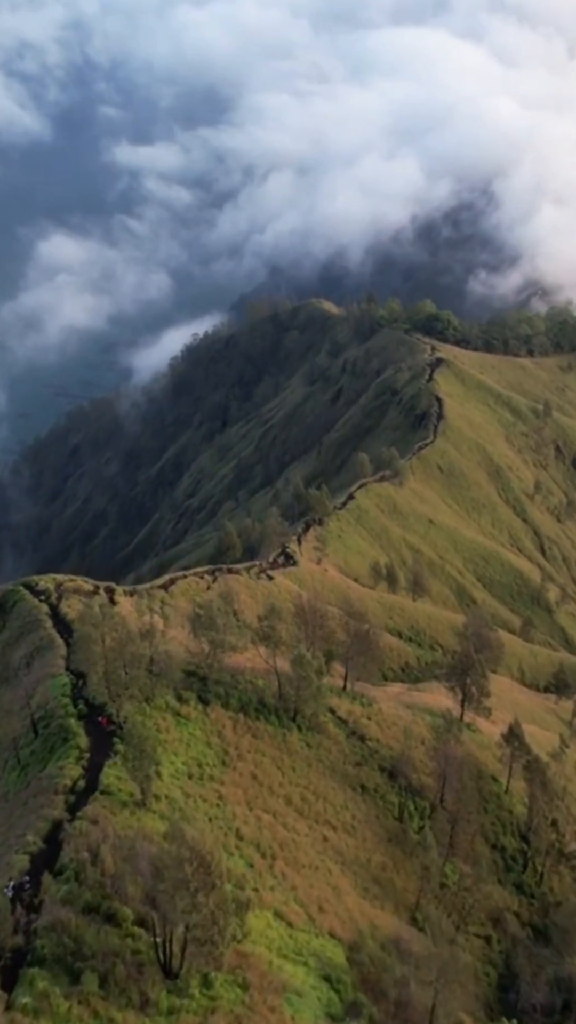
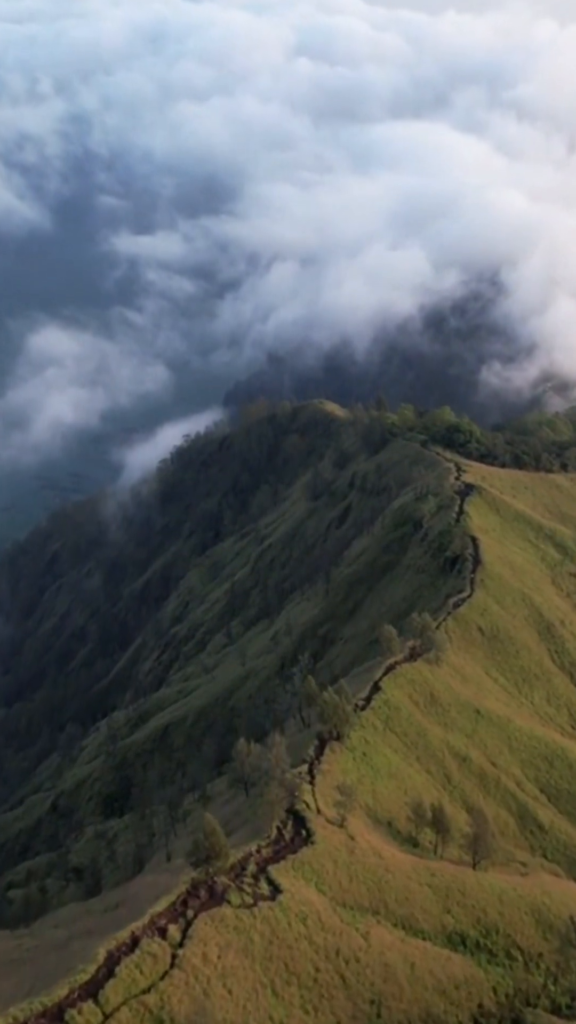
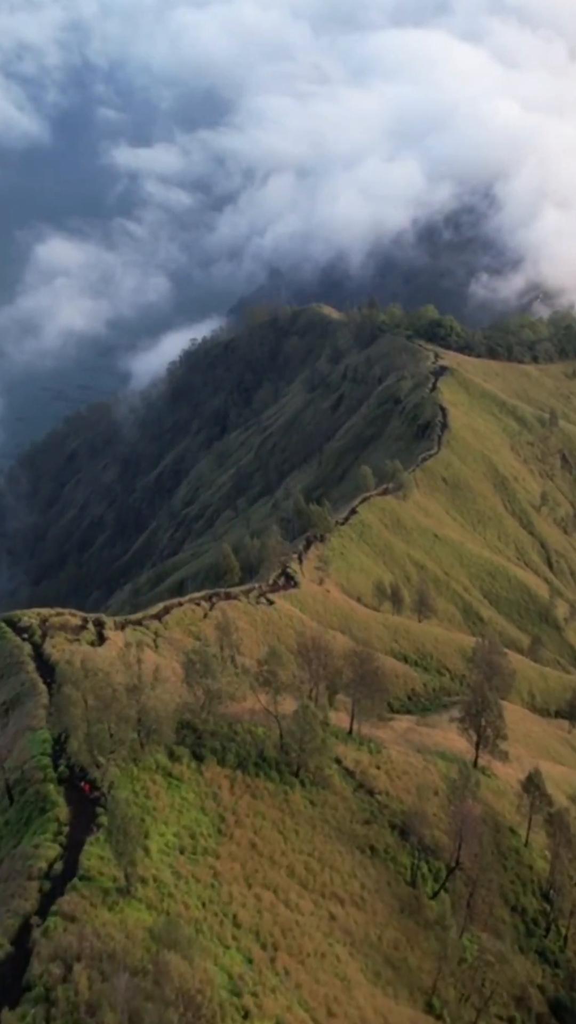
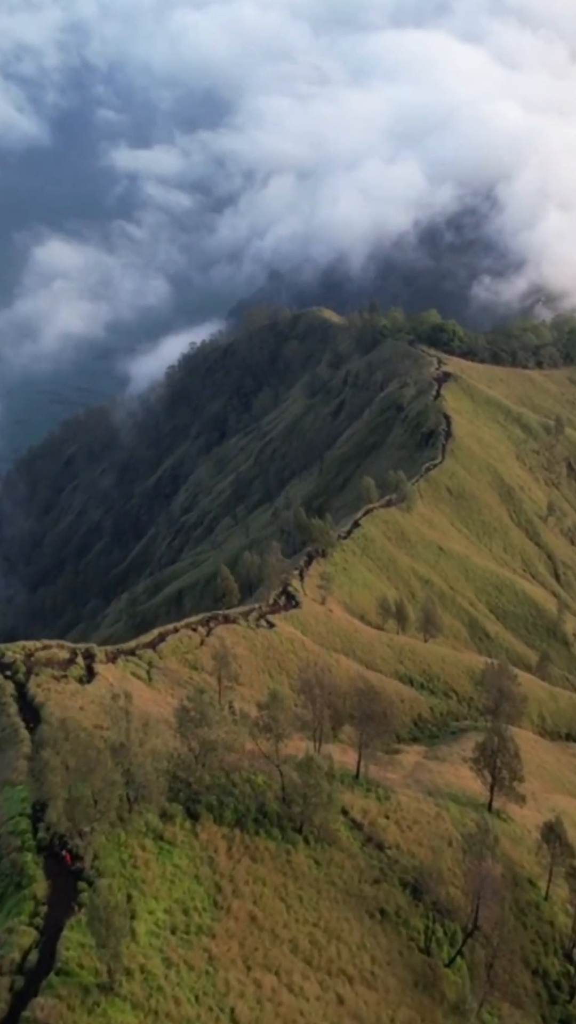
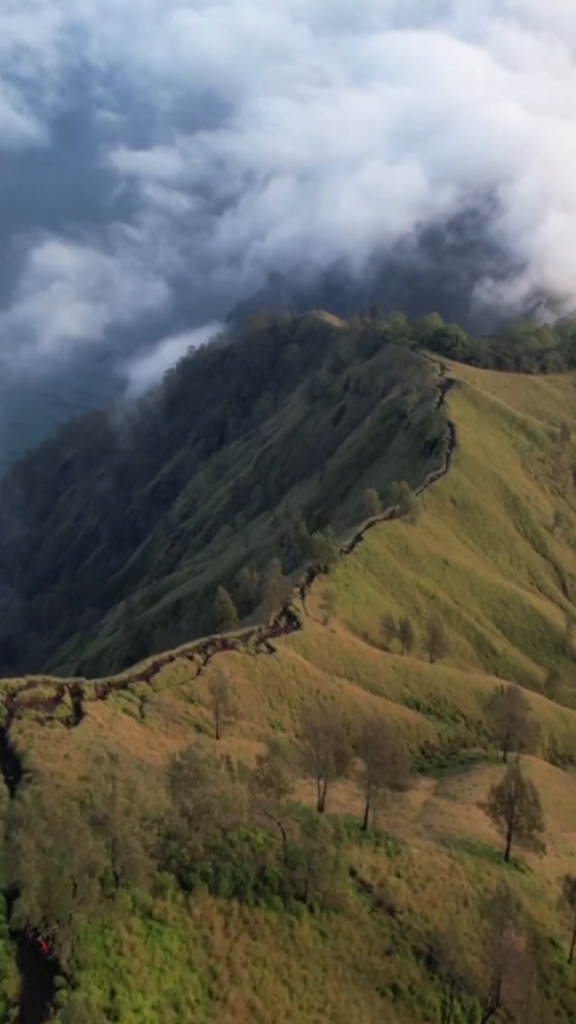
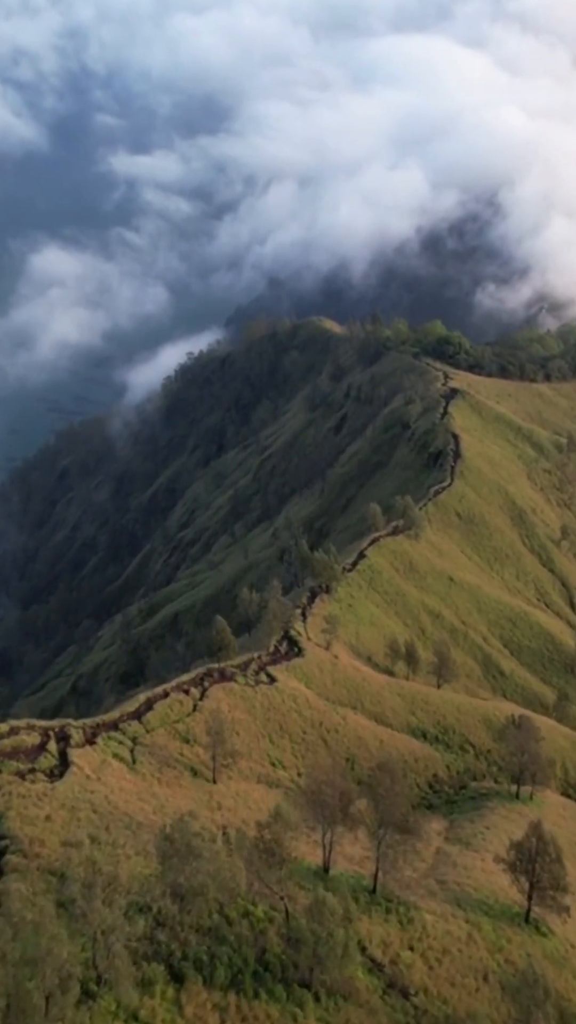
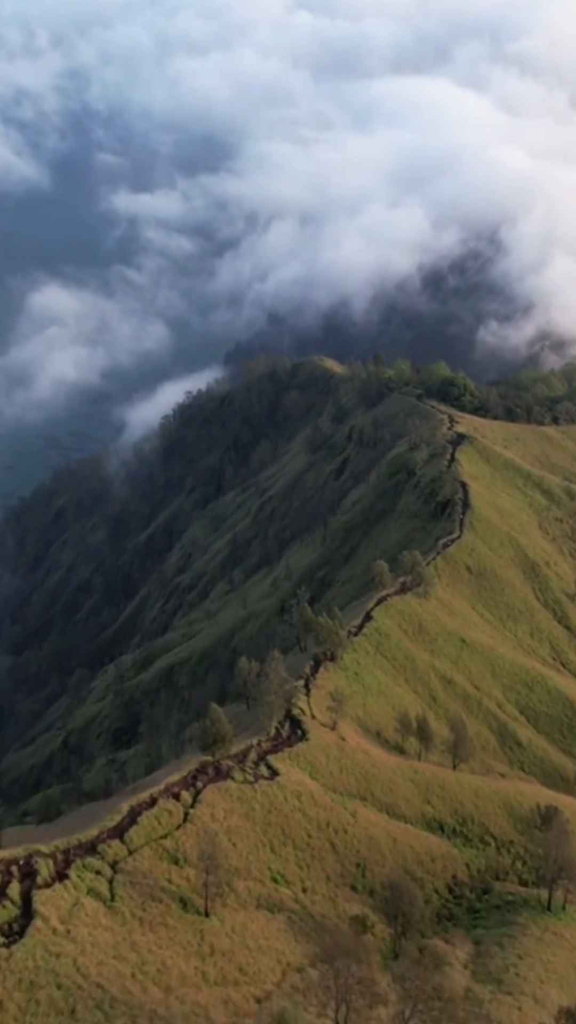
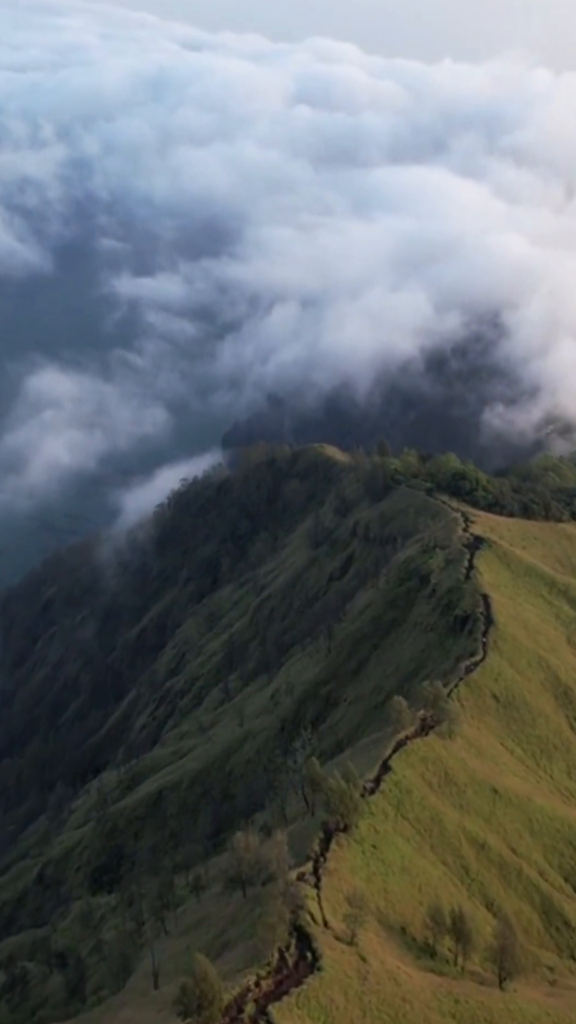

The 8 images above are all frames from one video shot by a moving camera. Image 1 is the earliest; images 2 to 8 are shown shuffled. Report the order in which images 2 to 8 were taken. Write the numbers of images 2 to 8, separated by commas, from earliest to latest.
3, 4, 5, 6, 7, 2, 8
